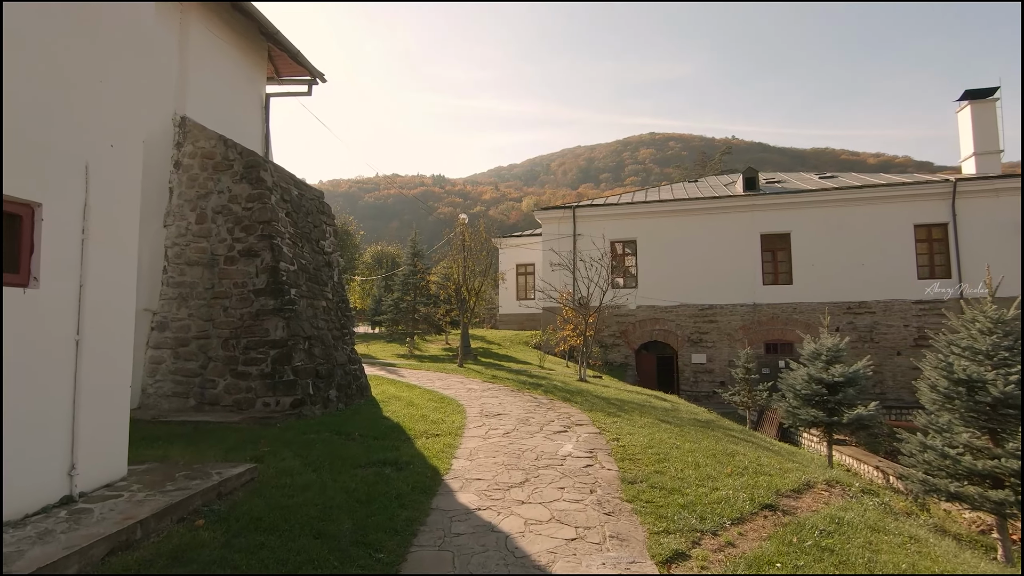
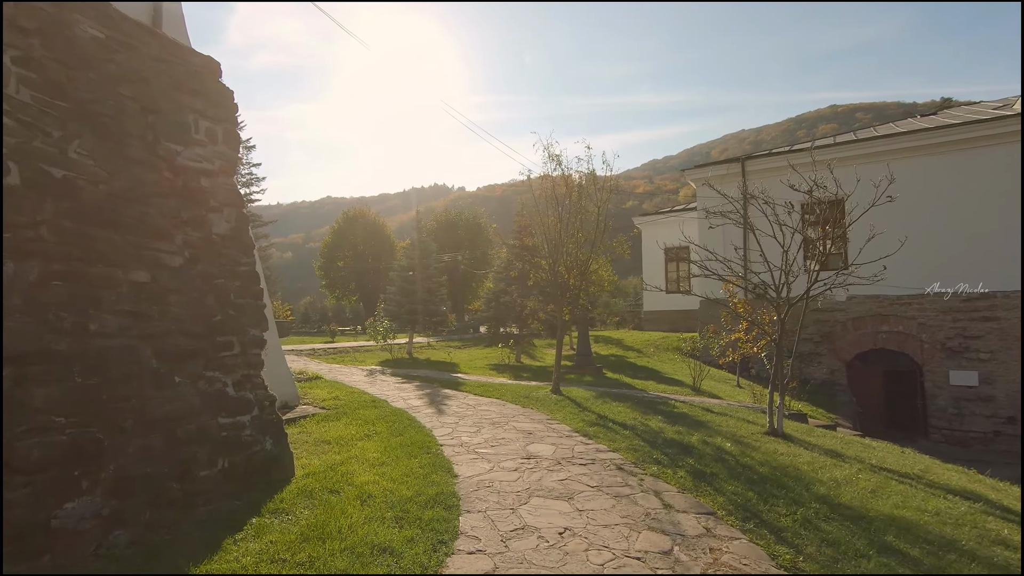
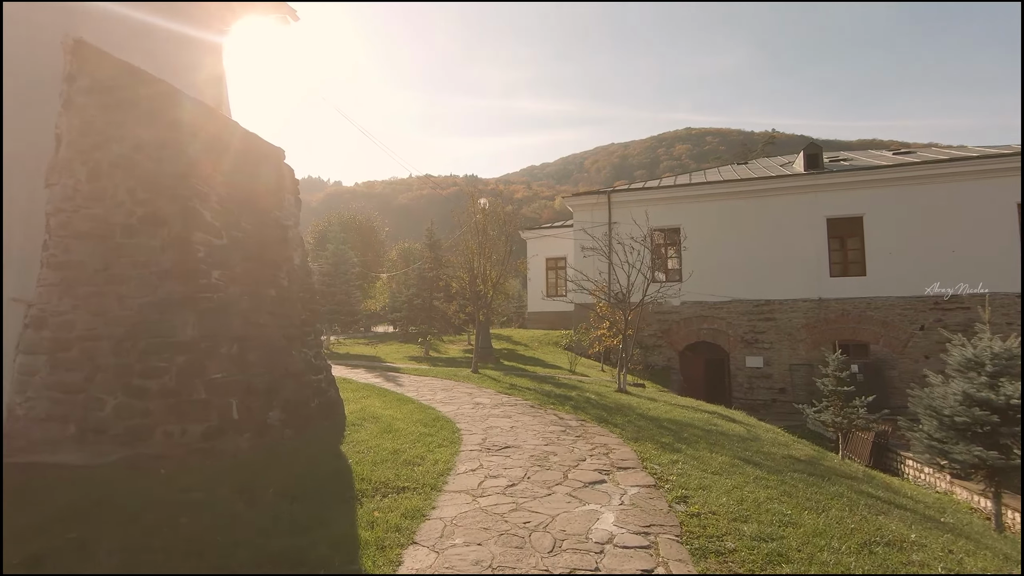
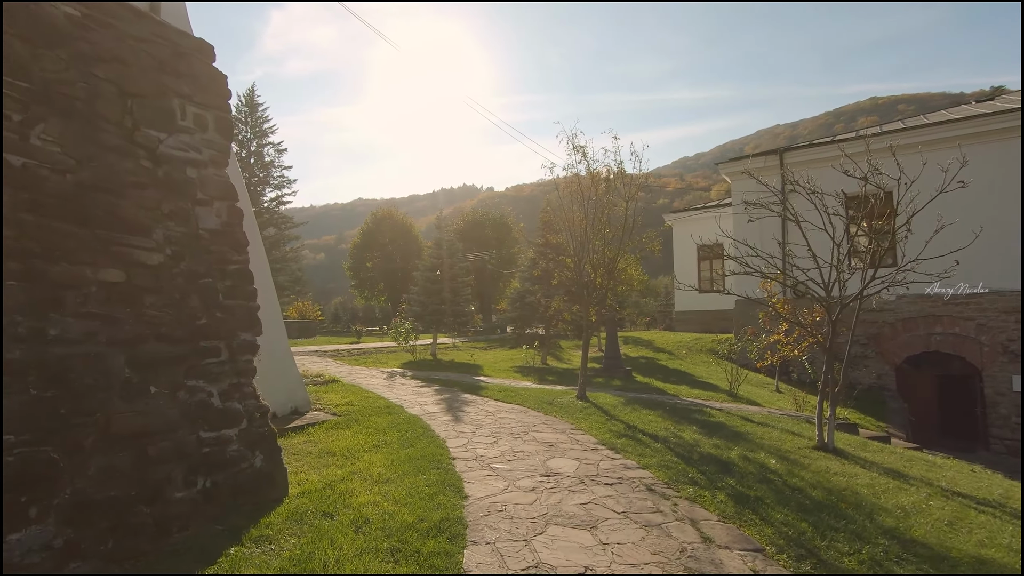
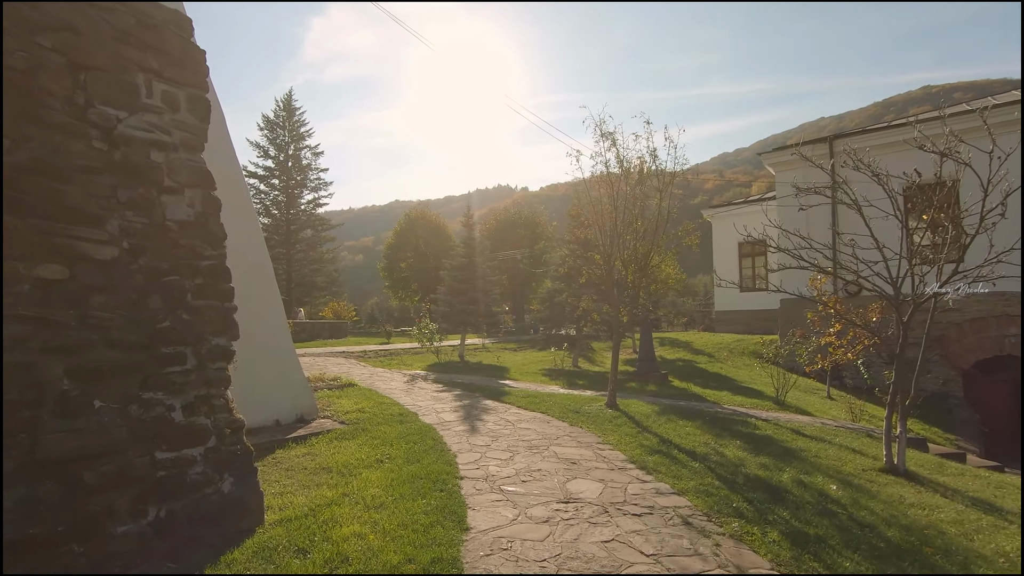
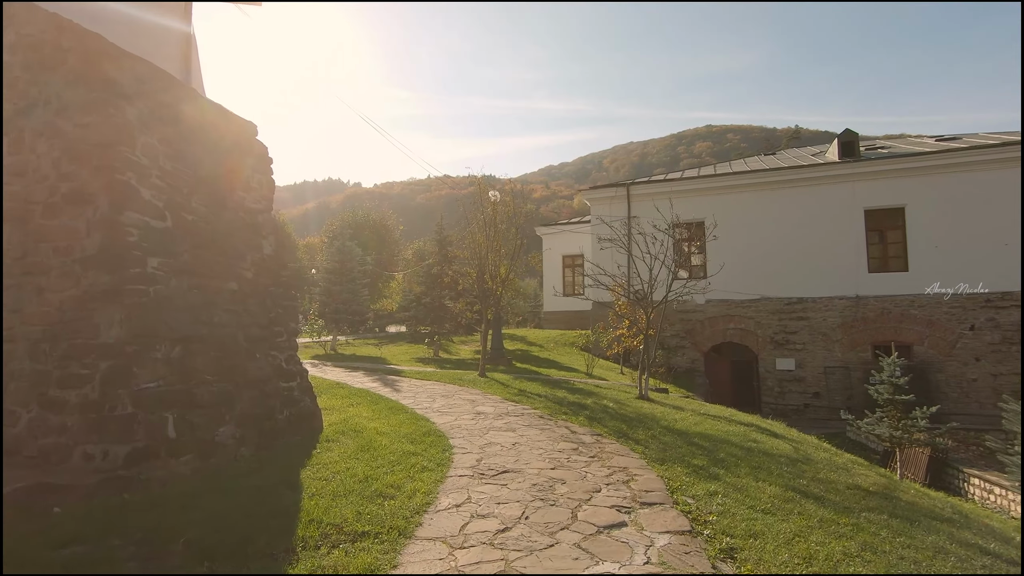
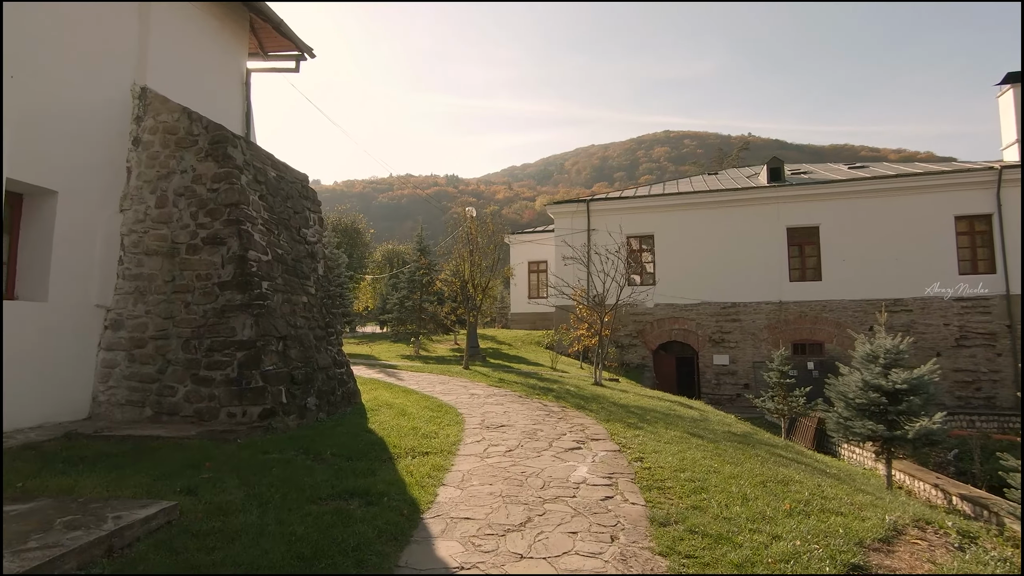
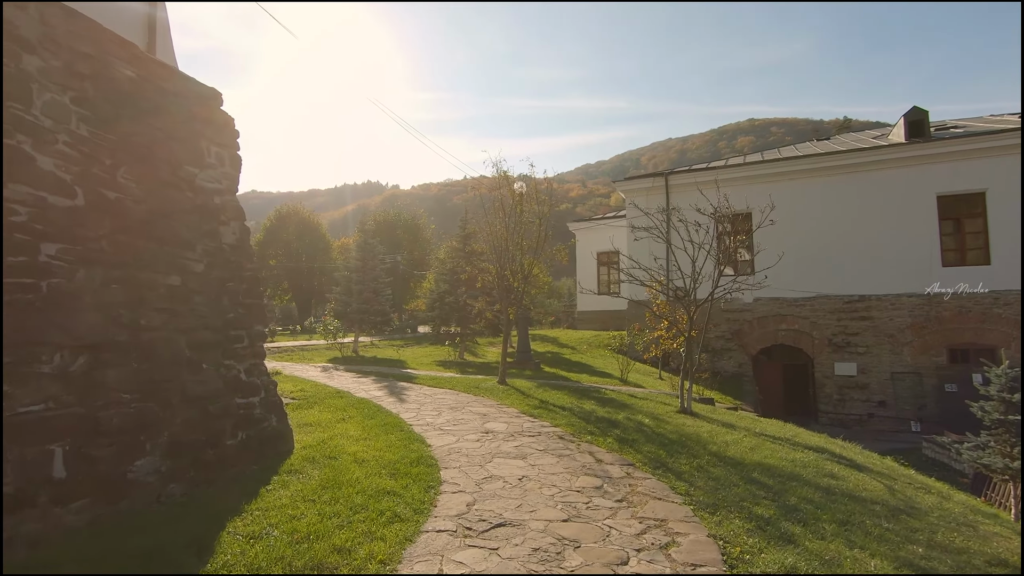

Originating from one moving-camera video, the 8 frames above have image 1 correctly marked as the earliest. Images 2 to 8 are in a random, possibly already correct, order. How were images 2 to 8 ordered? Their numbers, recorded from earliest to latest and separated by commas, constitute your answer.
7, 3, 6, 8, 2, 4, 5
